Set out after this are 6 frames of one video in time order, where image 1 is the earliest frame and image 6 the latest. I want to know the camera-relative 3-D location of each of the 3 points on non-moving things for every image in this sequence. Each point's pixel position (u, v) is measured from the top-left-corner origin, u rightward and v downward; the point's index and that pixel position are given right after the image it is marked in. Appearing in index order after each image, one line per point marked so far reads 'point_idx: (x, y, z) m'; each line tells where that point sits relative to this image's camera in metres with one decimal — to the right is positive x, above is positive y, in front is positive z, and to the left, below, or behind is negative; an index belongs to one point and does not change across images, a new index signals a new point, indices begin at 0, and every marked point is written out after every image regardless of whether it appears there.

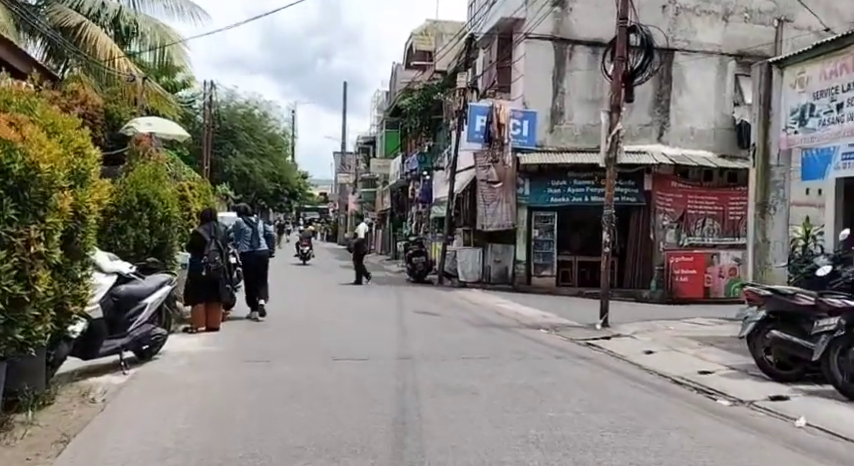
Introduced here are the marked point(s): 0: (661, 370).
0: (+2.7, -1.6, +8.0) m
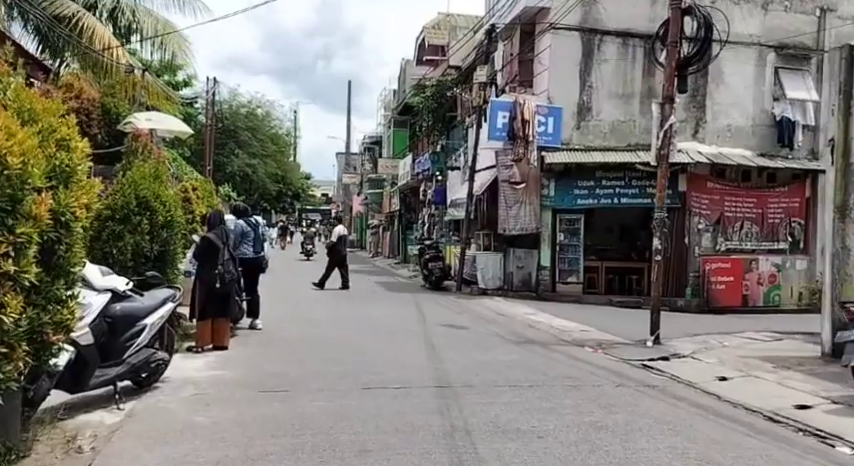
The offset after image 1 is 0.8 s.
0: (+3.2, -1.7, +6.9) m
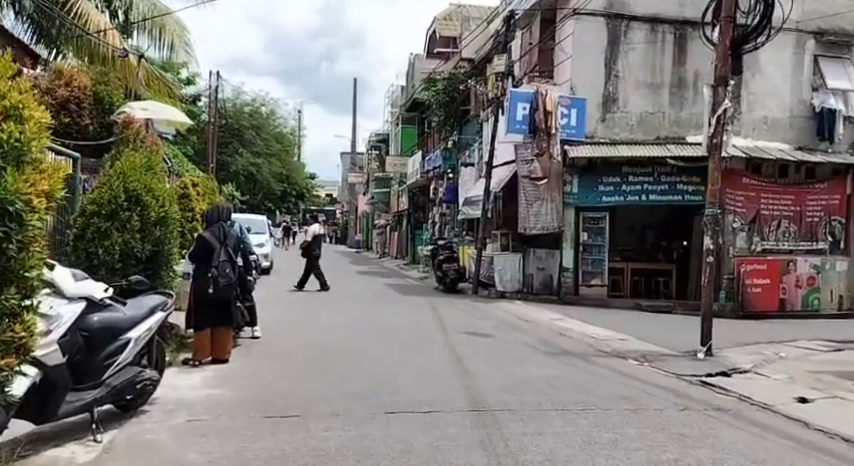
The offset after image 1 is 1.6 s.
0: (+3.5, -1.7, +5.8) m
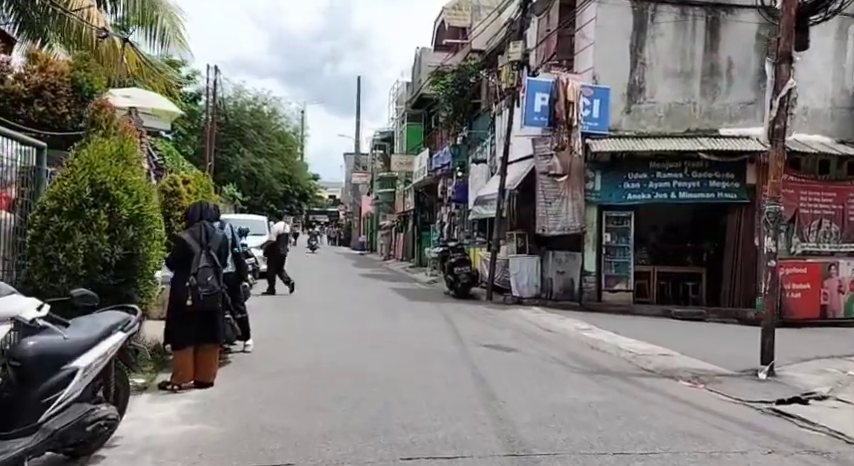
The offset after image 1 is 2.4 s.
0: (+3.7, -1.6, +4.5) m
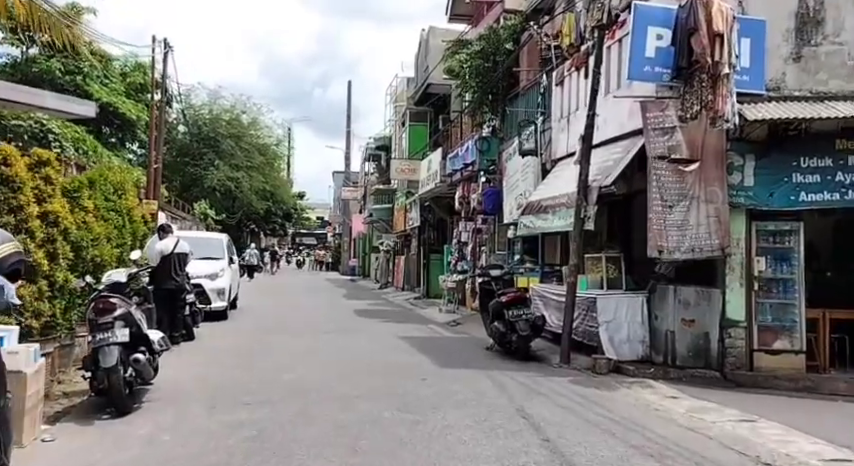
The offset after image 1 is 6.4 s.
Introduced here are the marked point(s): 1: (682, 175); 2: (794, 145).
0: (+4.4, -1.6, -1.6) m
1: (+3.4, +0.8, +9.4) m
2: (+4.9, +1.2, +9.3) m
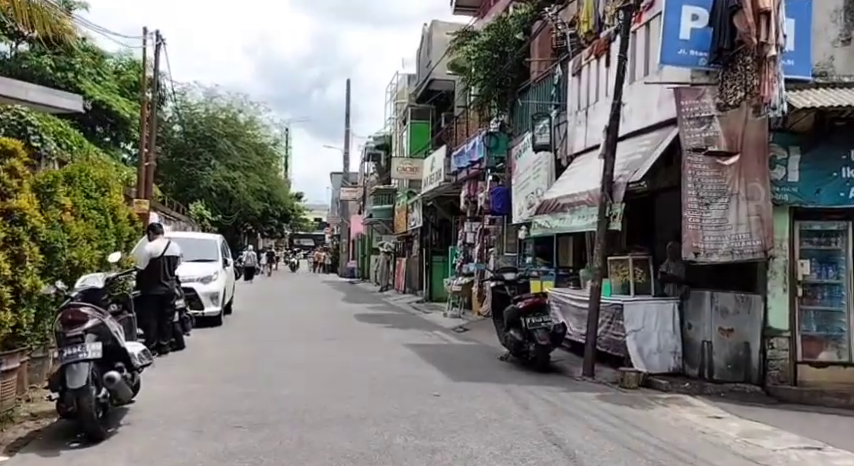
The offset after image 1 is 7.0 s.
0: (+4.6, -1.6, -2.5) m
1: (+3.6, +0.8, +8.6) m
2: (+5.1, +1.2, +8.5) m
